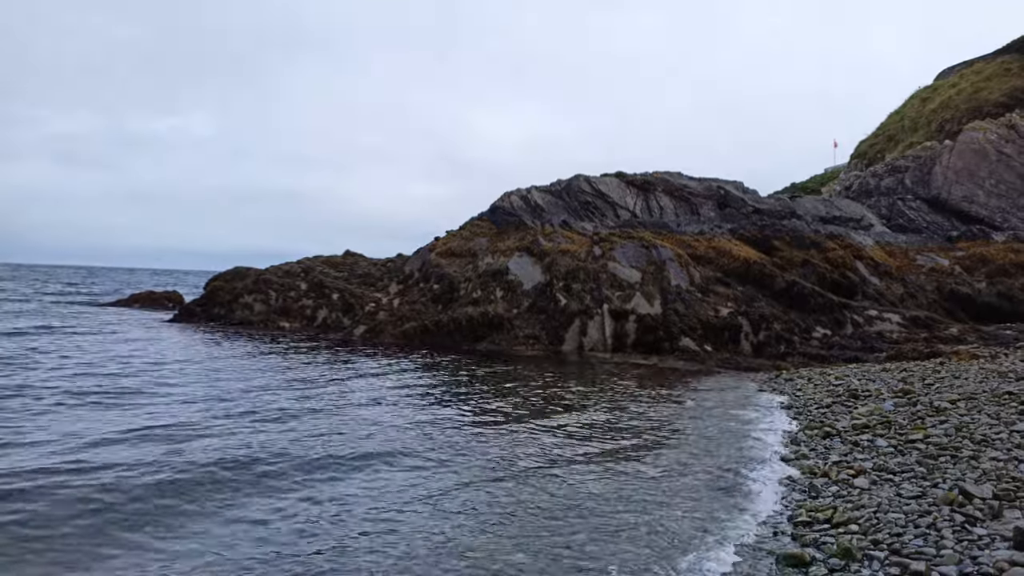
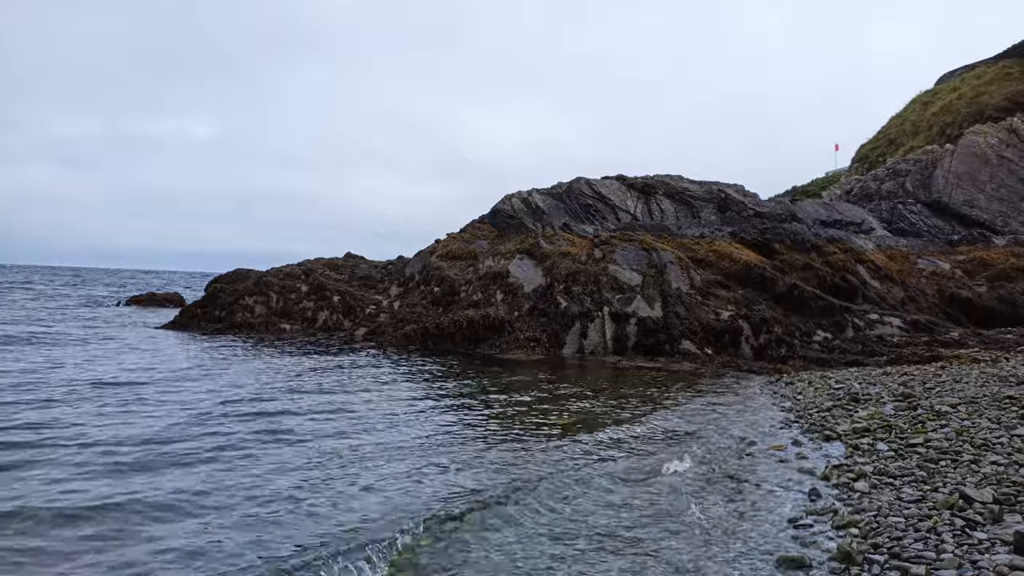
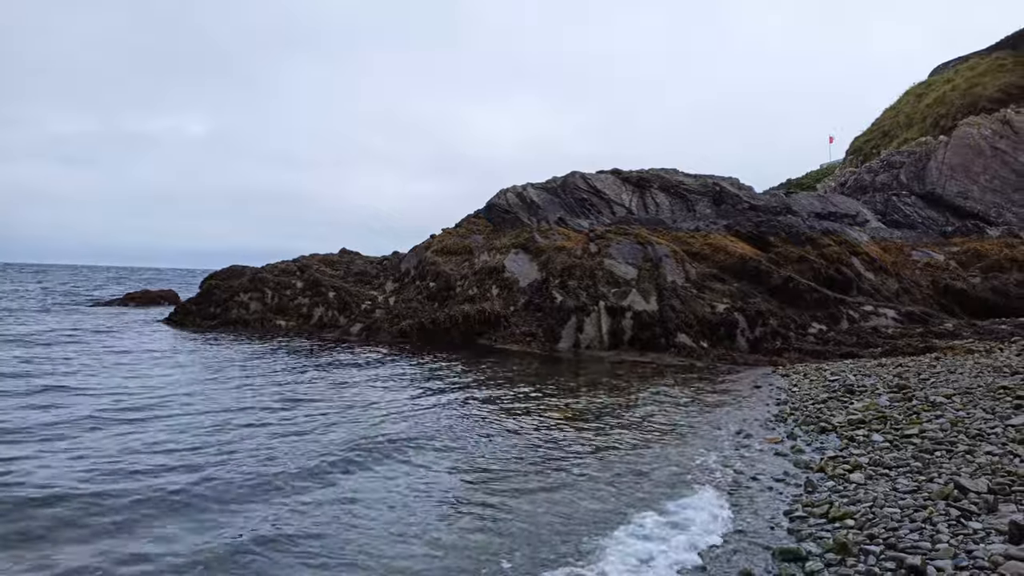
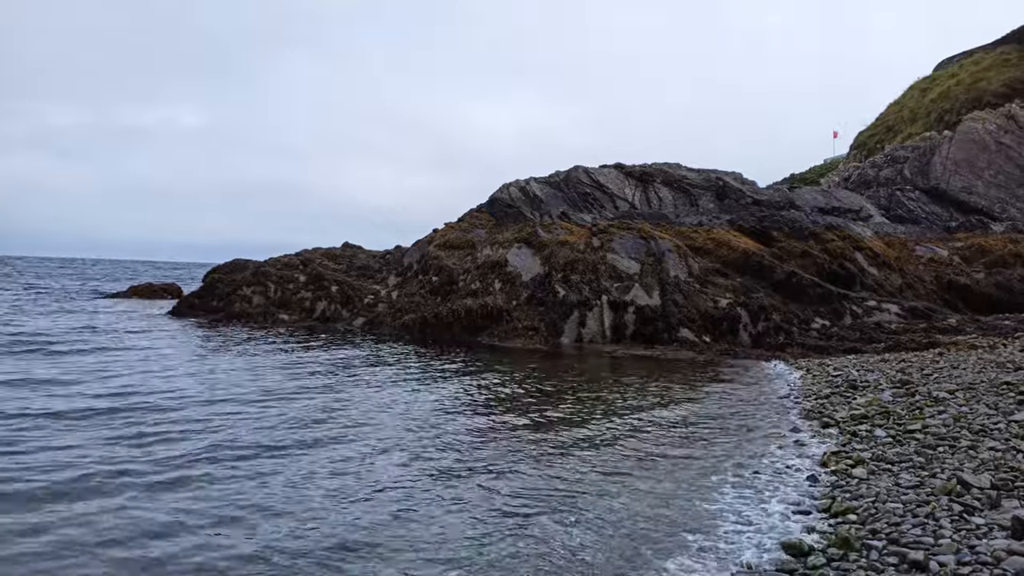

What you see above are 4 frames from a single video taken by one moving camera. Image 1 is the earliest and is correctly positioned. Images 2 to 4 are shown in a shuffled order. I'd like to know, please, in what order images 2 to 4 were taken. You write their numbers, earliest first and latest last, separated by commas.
2, 3, 4
